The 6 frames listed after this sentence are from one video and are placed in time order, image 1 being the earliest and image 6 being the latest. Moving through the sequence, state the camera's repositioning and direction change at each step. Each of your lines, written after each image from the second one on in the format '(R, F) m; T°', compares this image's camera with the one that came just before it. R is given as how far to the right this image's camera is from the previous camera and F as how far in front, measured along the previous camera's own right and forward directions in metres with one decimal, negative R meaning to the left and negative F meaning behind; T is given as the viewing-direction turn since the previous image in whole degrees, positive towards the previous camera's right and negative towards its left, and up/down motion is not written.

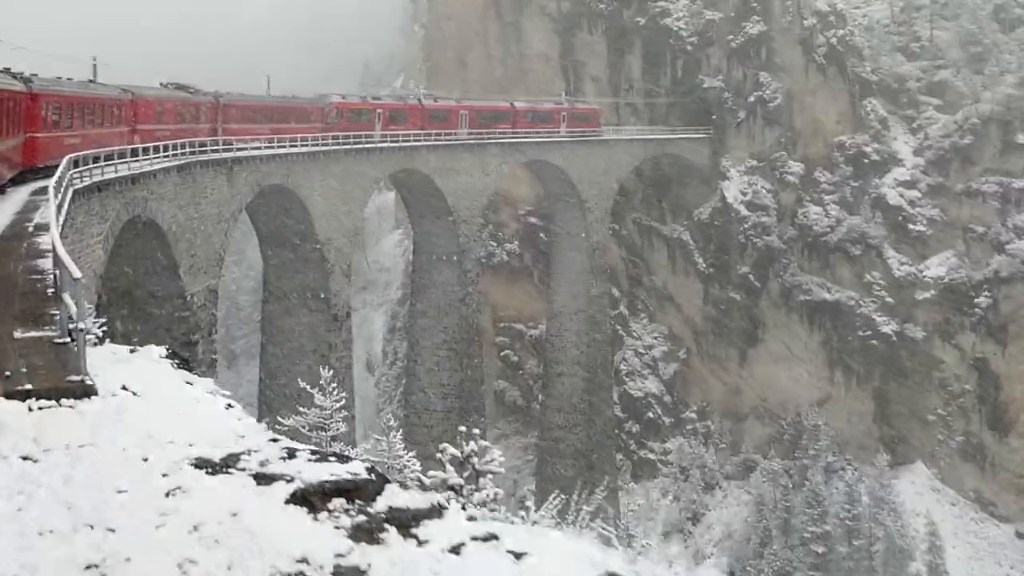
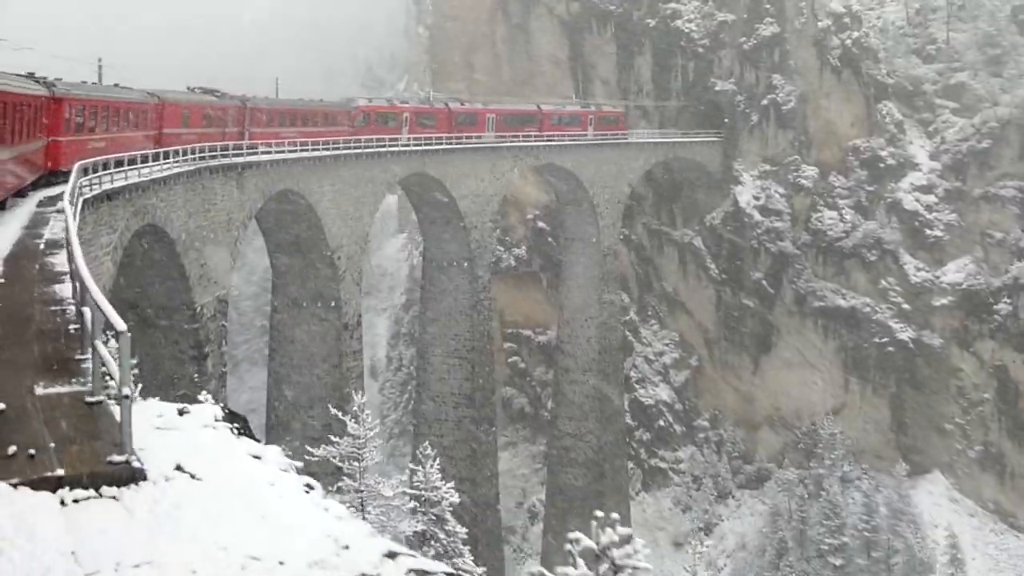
(-0.3, +0.5) m; 0°
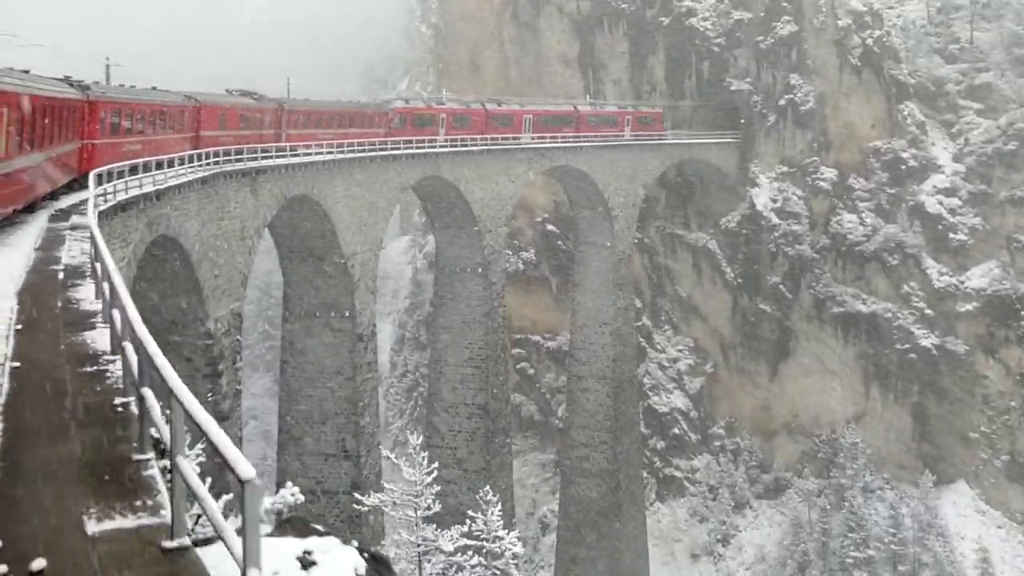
(-0.5, +0.8) m; 0°
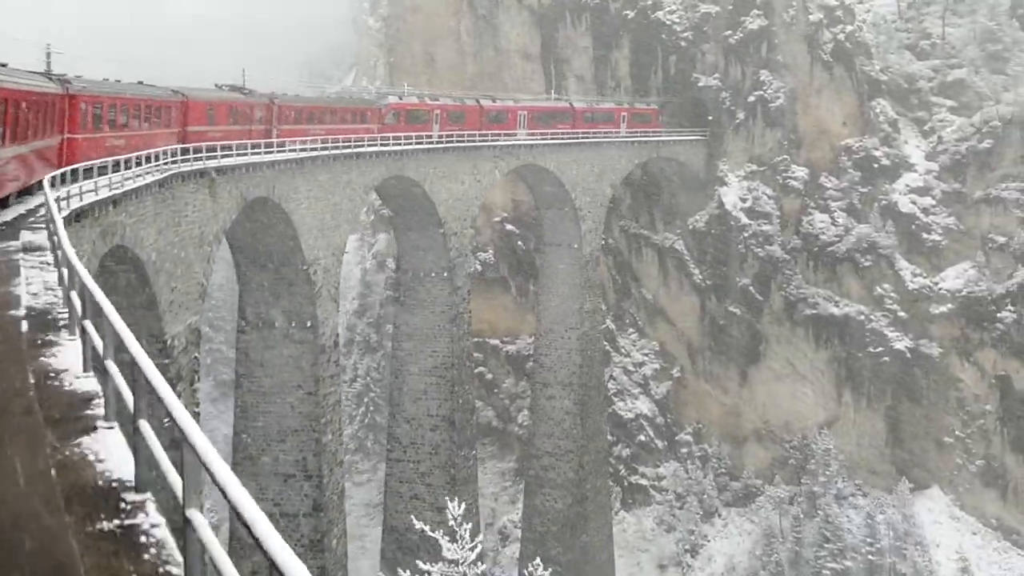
(-0.6, +1.3) m; +3°
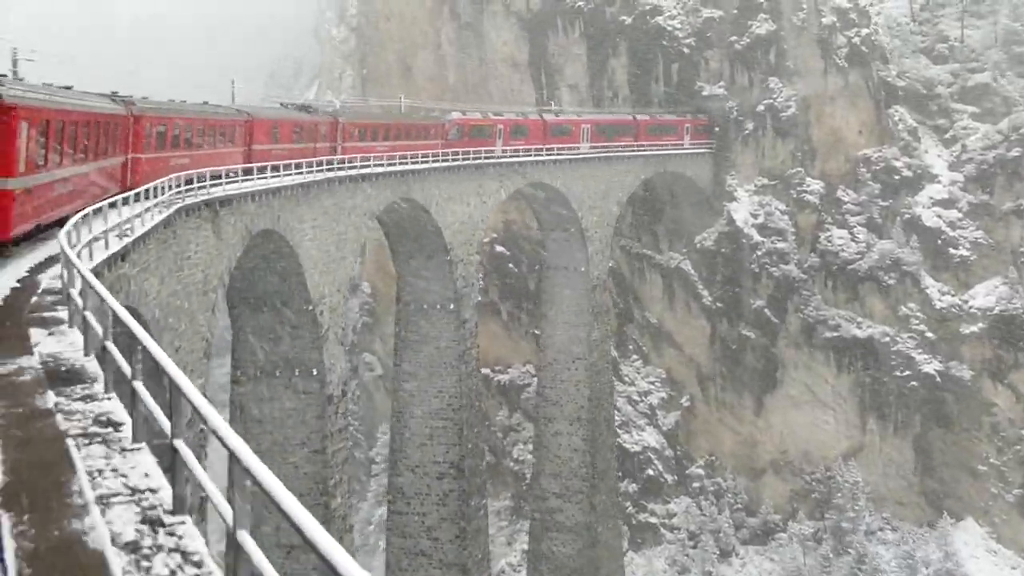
(-1.2, +2.2) m; +3°
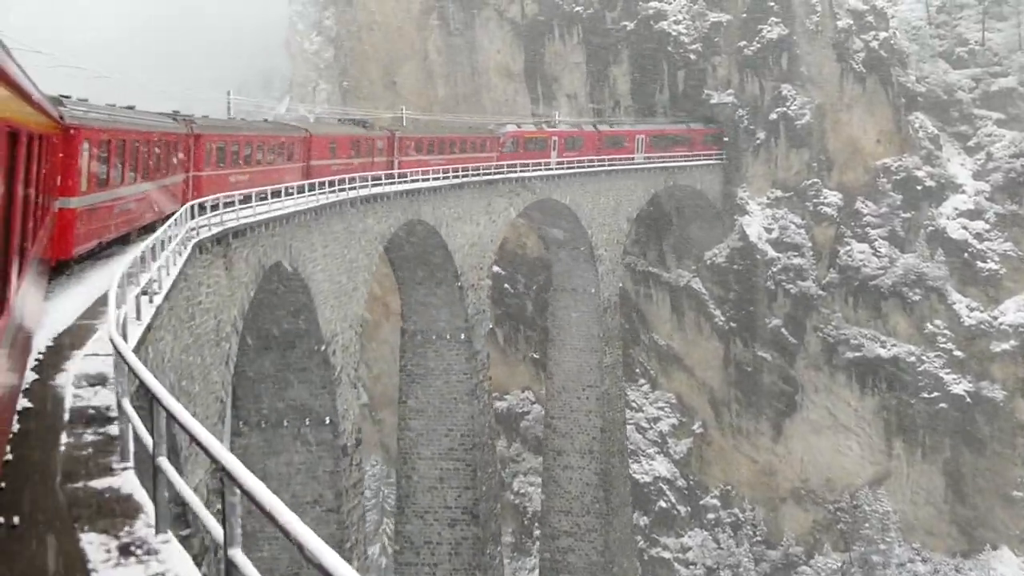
(-0.9, +1.8) m; +2°
